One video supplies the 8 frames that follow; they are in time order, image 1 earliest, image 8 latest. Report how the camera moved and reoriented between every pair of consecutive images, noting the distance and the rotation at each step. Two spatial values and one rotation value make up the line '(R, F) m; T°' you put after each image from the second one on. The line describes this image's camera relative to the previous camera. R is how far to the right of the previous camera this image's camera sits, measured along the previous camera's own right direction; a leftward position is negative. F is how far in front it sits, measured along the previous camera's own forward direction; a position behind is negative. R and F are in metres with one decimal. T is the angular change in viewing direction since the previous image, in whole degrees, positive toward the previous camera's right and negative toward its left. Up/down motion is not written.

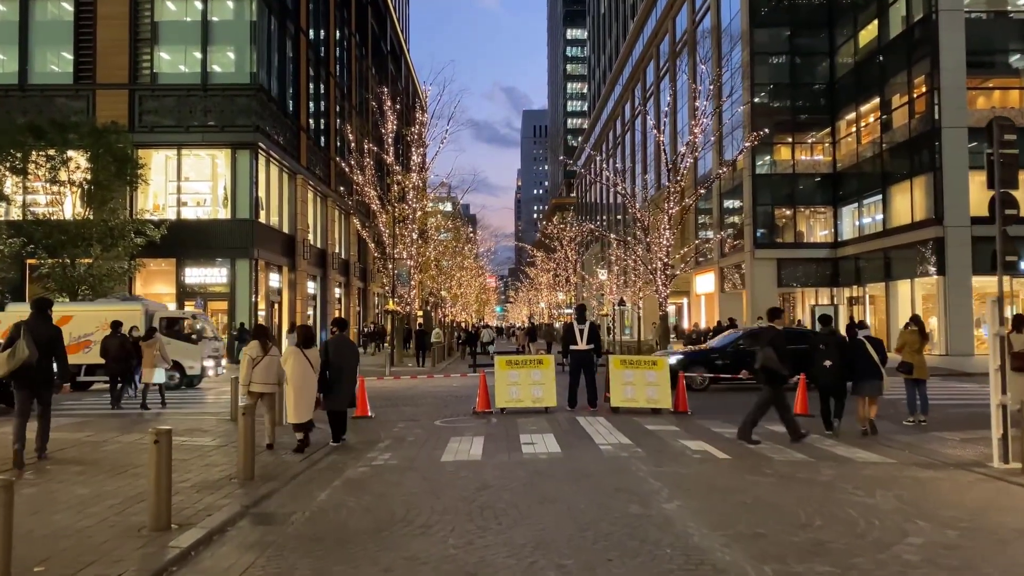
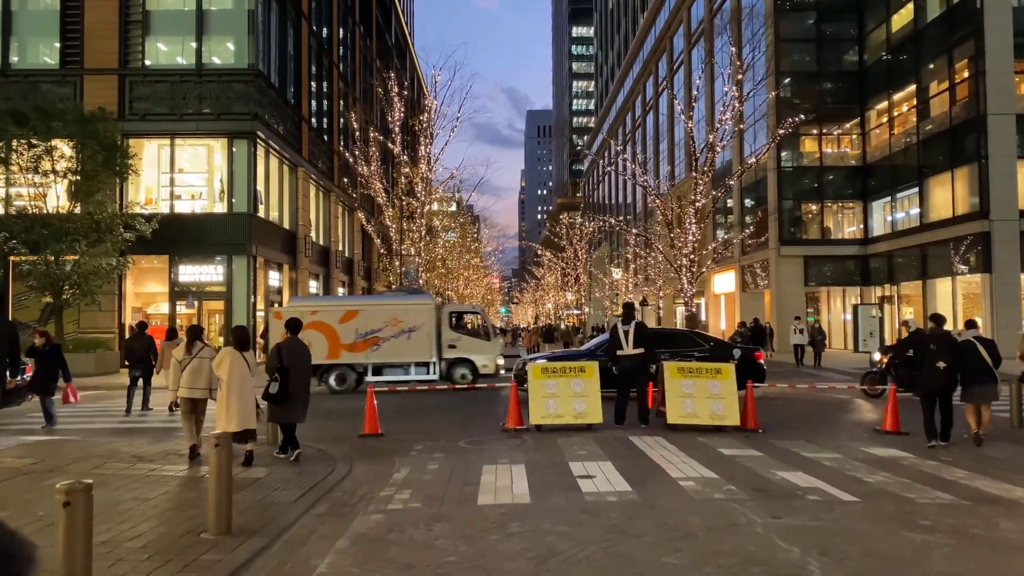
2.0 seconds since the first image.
(-0.4, +1.9) m; 0°
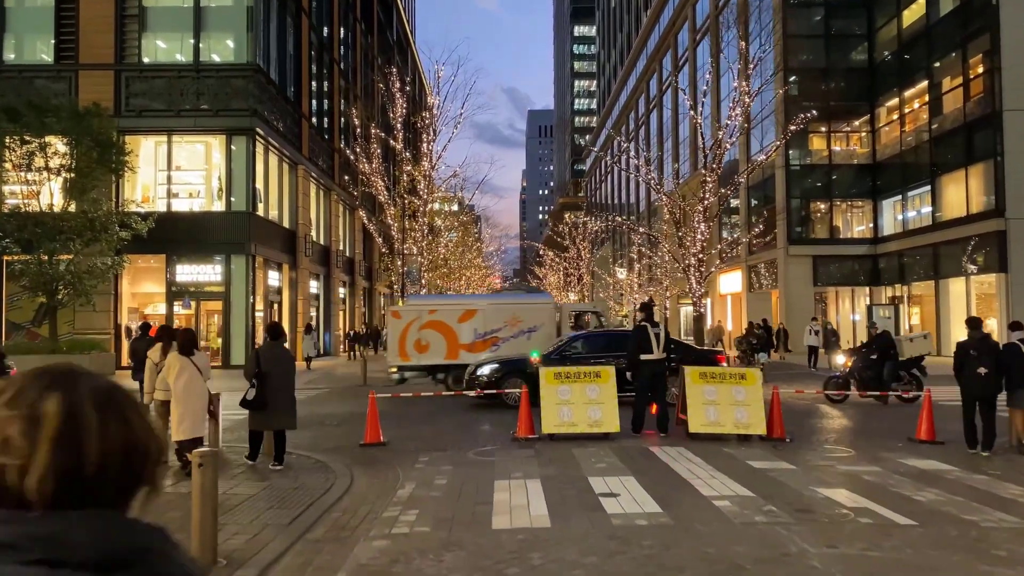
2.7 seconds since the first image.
(-0.1, +0.6) m; 0°
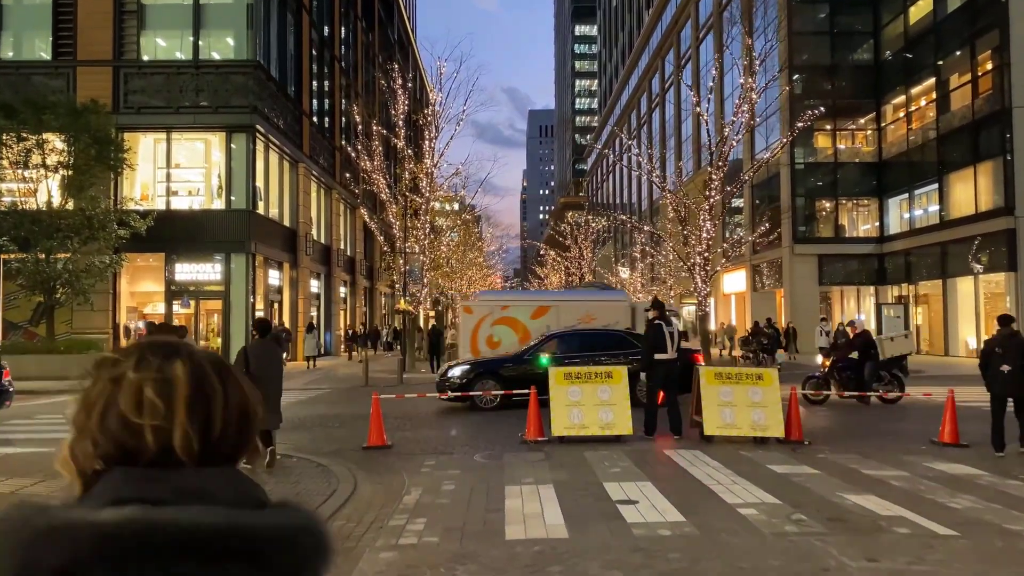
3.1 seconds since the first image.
(-0.1, +0.3) m; 0°
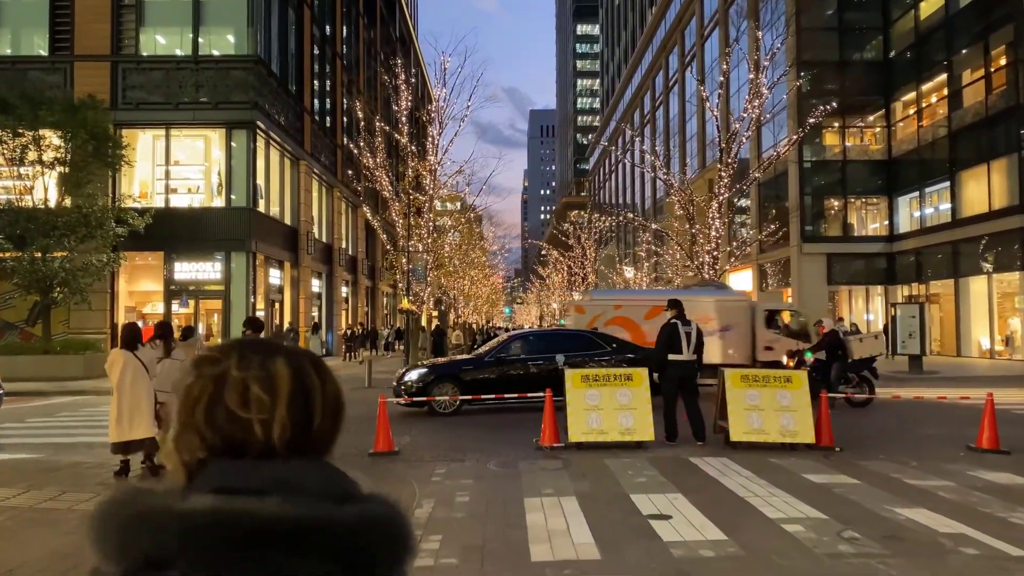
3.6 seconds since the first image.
(-0.2, +0.5) m; 0°
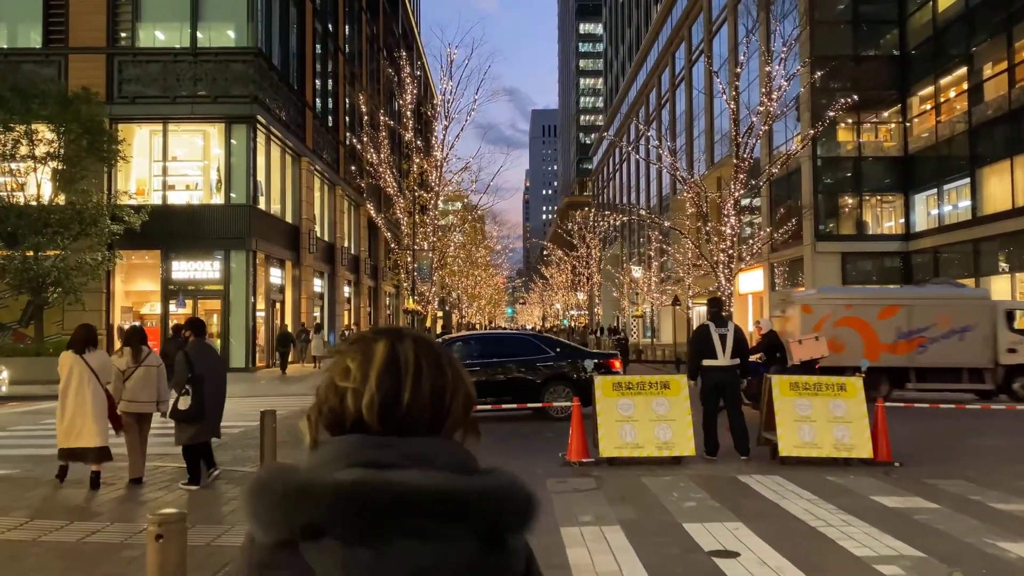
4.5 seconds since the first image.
(-0.2, +0.8) m; 0°
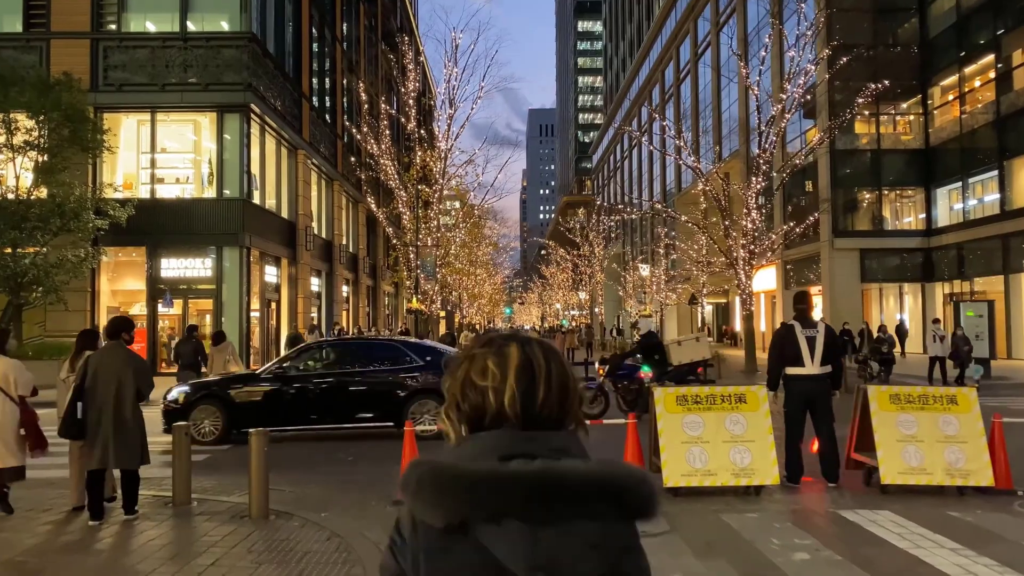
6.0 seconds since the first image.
(-0.4, +1.4) m; 0°
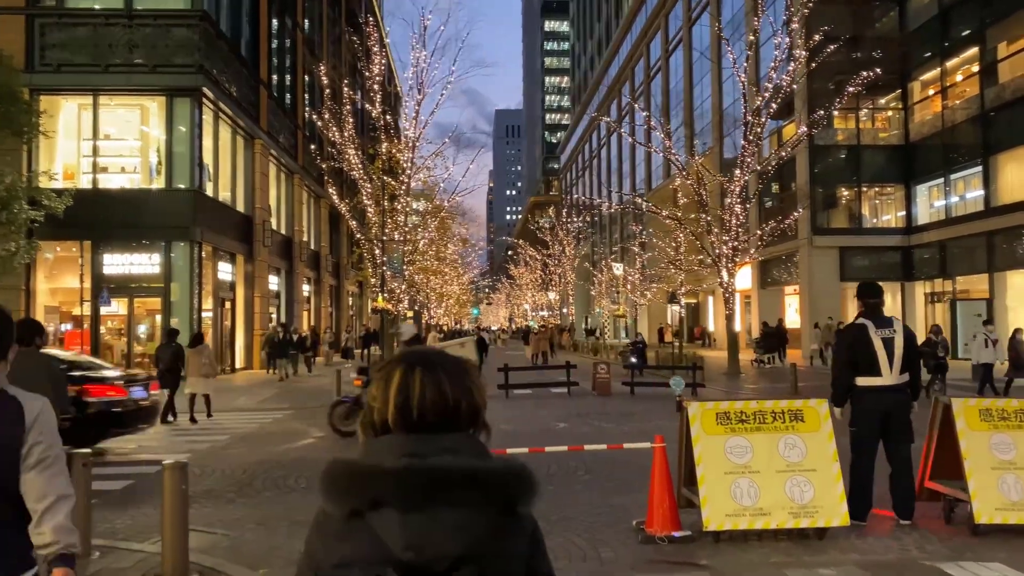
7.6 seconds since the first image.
(-0.2, +1.4) m; +2°
